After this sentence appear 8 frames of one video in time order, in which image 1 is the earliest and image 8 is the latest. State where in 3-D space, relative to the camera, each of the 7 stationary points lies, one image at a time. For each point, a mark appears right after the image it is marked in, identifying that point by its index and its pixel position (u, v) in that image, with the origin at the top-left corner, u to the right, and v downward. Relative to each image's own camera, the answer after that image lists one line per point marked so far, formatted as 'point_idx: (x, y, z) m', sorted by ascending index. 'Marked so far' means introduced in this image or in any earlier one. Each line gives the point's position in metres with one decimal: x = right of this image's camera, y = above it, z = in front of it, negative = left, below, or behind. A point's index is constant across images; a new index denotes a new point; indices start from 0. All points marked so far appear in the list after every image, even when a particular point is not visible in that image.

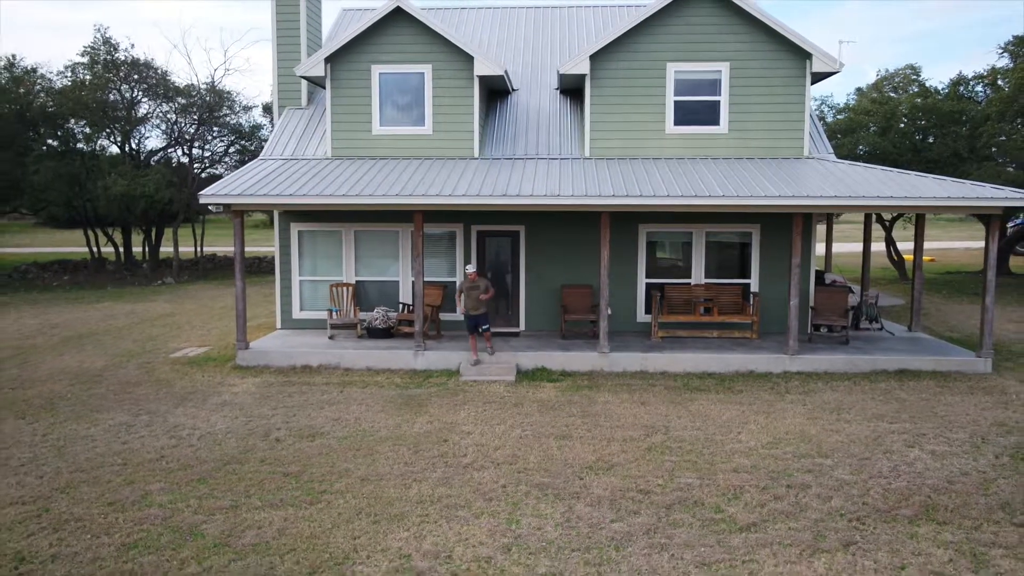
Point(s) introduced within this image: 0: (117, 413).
0: (-3.6, -1.1, +10.1) m
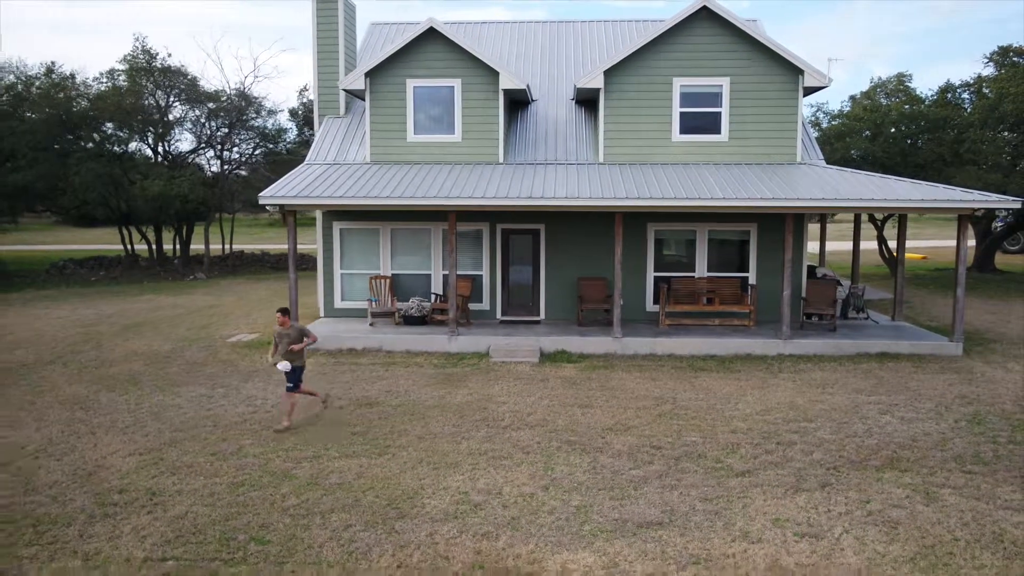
0: (-3.3, -1.0, +11.5) m
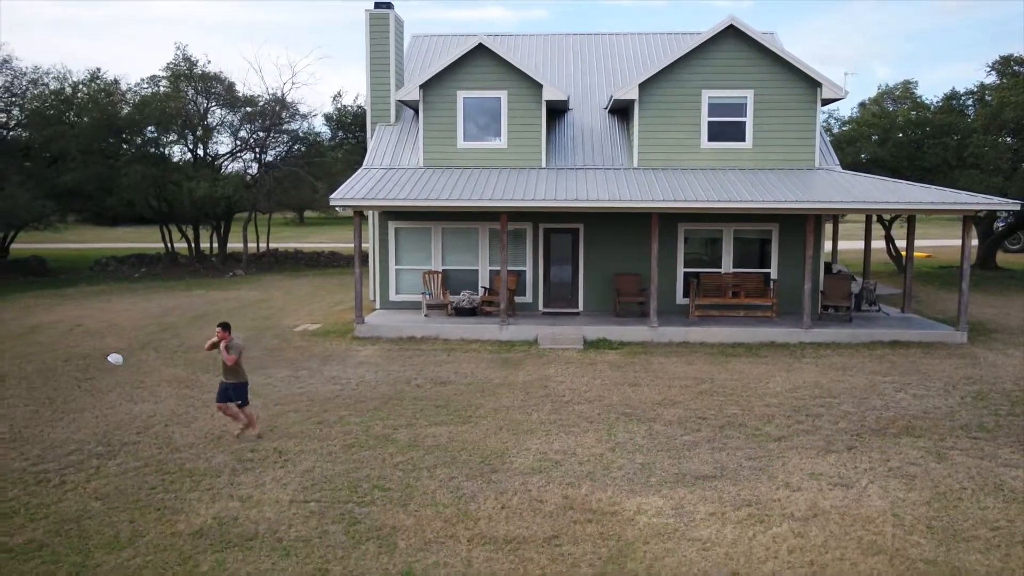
0: (-2.7, -0.9, +12.9) m
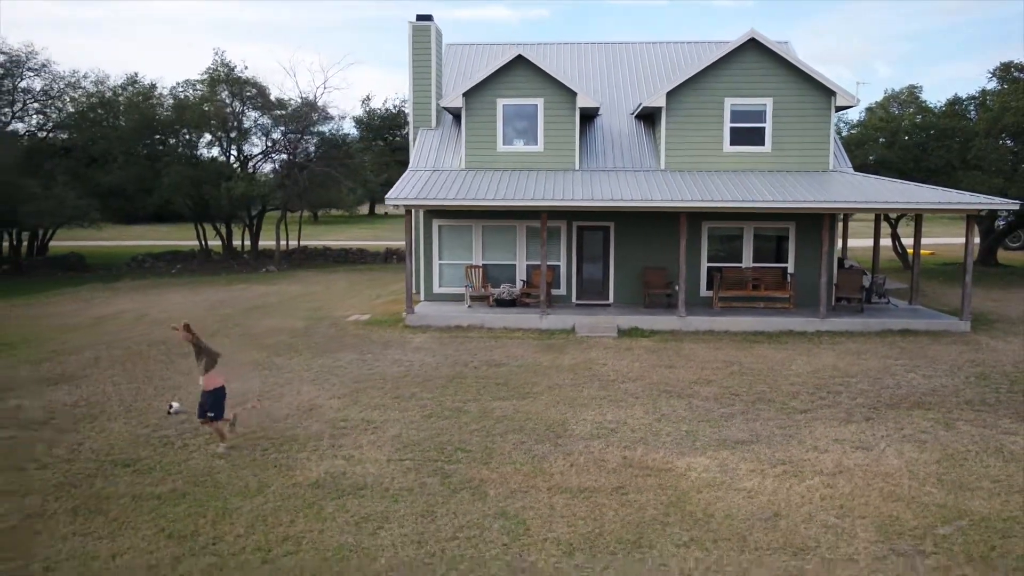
0: (-2.1, -0.8, +14.1) m
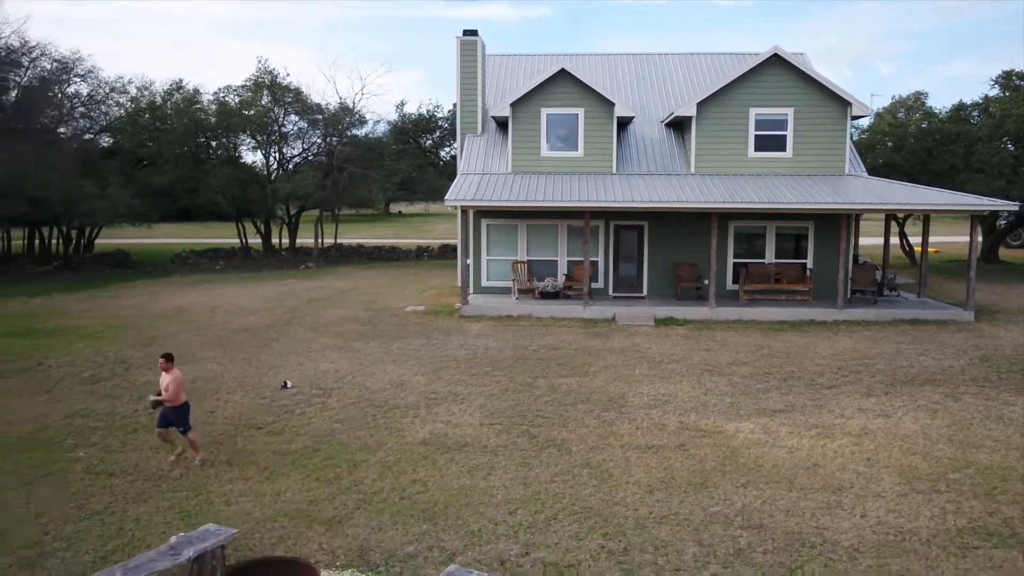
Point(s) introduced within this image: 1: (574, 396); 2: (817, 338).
0: (-1.4, -0.7, +15.8) m
1: (+0.7, -1.2, +11.9) m
2: (+4.4, -0.7, +15.7) m
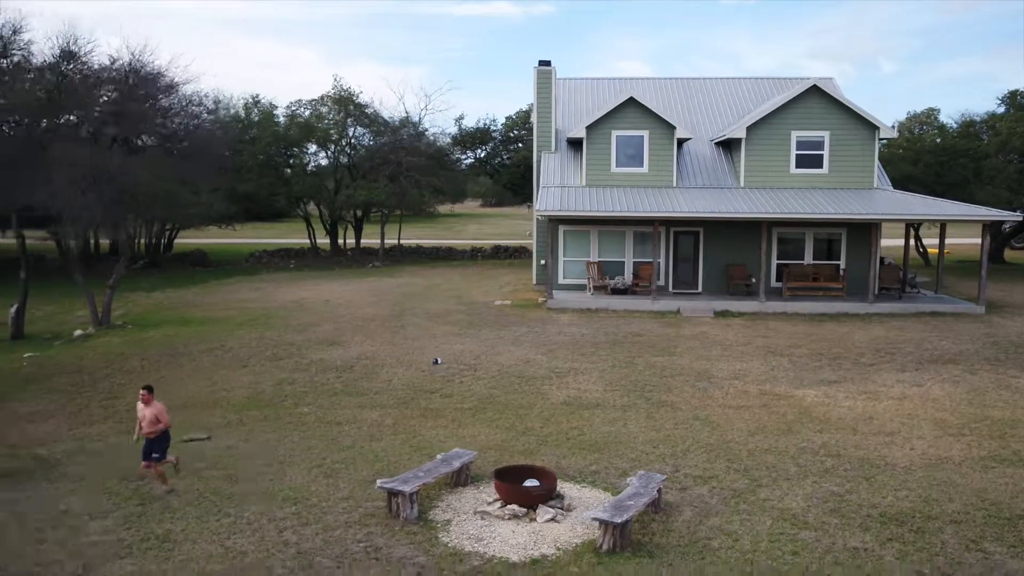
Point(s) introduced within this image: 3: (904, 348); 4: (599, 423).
0: (+0.1, -0.7, +18.9) m
1: (+2.2, -1.1, +15.0) m
2: (+5.9, -0.7, +18.8) m
3: (+6.0, -0.9, +16.8) m
4: (+1.0, -1.5, +12.4) m
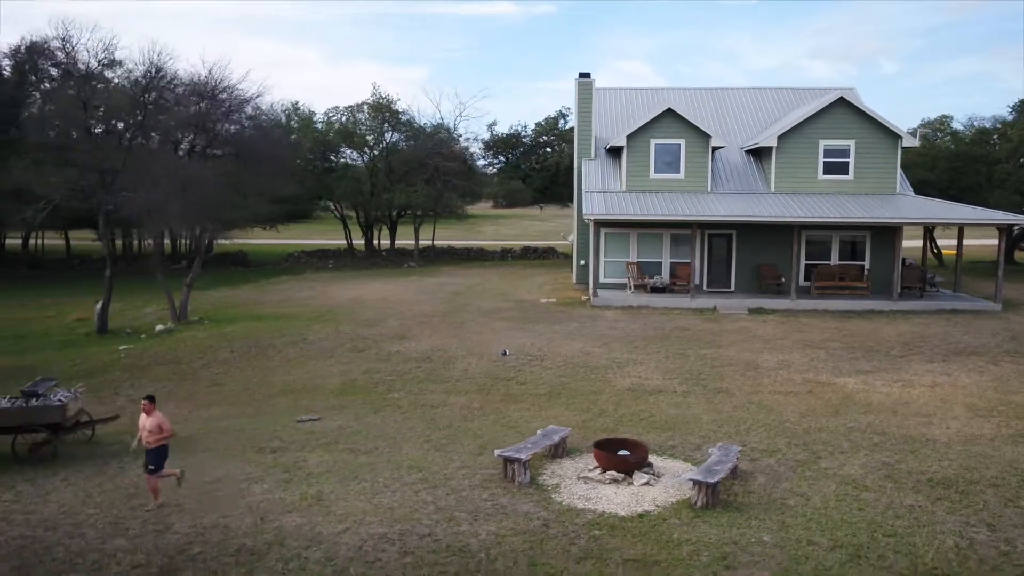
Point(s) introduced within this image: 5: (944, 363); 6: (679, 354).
0: (+1.0, -0.6, +20.3) m
1: (+3.1, -1.1, +16.5) m
2: (+6.8, -0.7, +20.3) m
3: (+6.9, -0.9, +18.2) m
4: (+1.9, -1.5, +13.9) m
5: (+6.5, -1.1, +16.5) m
6: (+2.6, -1.0, +17.0) m
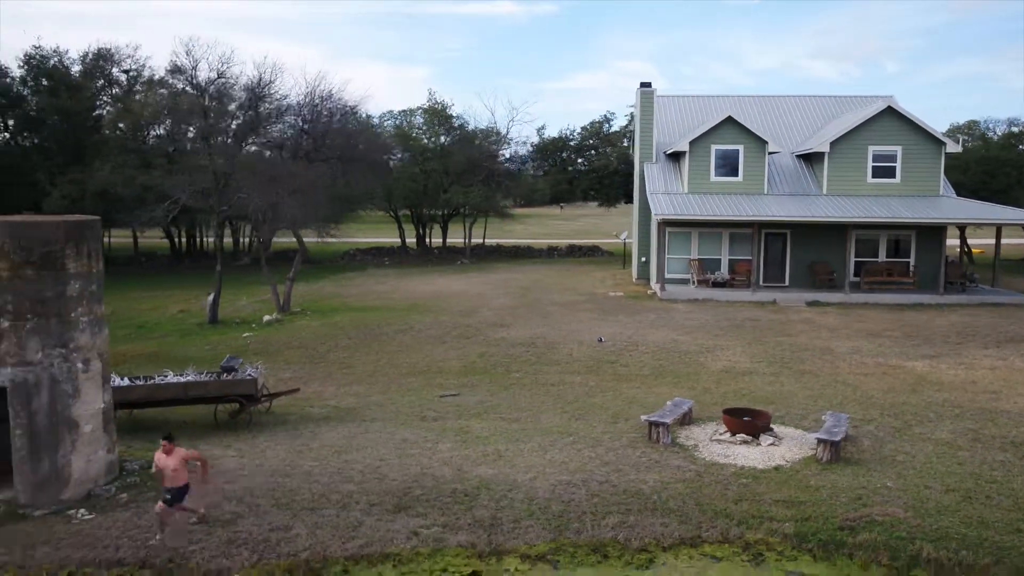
0: (+2.7, -0.5, +22.1) m
1: (+4.7, -1.0, +18.3) m
2: (+8.4, -0.5, +22.1) m
3: (+8.6, -0.8, +20.1) m
4: (+3.6, -1.4, +15.7) m
5: (+8.1, -1.0, +18.3) m
6: (+4.2, -0.9, +18.8) m
